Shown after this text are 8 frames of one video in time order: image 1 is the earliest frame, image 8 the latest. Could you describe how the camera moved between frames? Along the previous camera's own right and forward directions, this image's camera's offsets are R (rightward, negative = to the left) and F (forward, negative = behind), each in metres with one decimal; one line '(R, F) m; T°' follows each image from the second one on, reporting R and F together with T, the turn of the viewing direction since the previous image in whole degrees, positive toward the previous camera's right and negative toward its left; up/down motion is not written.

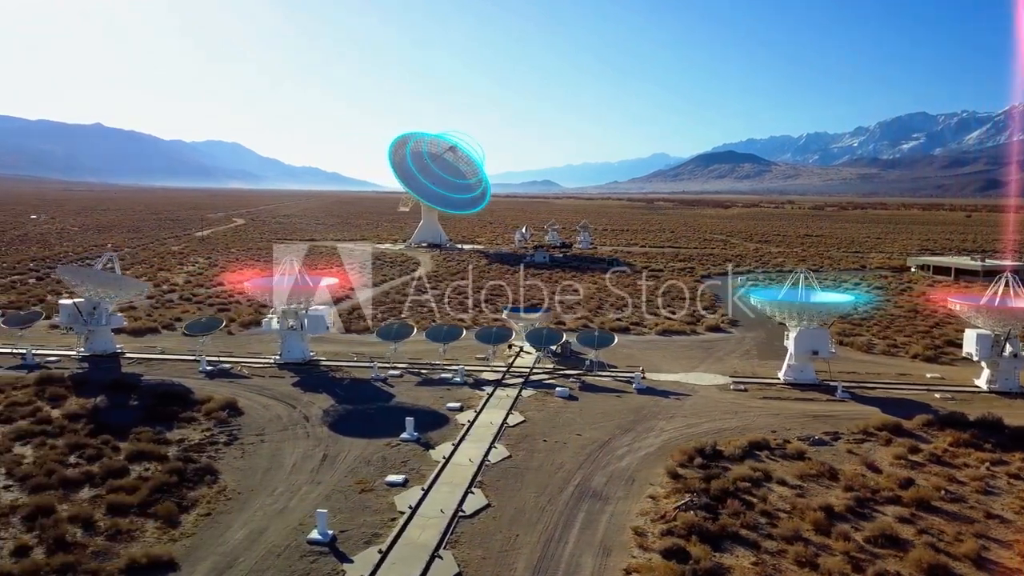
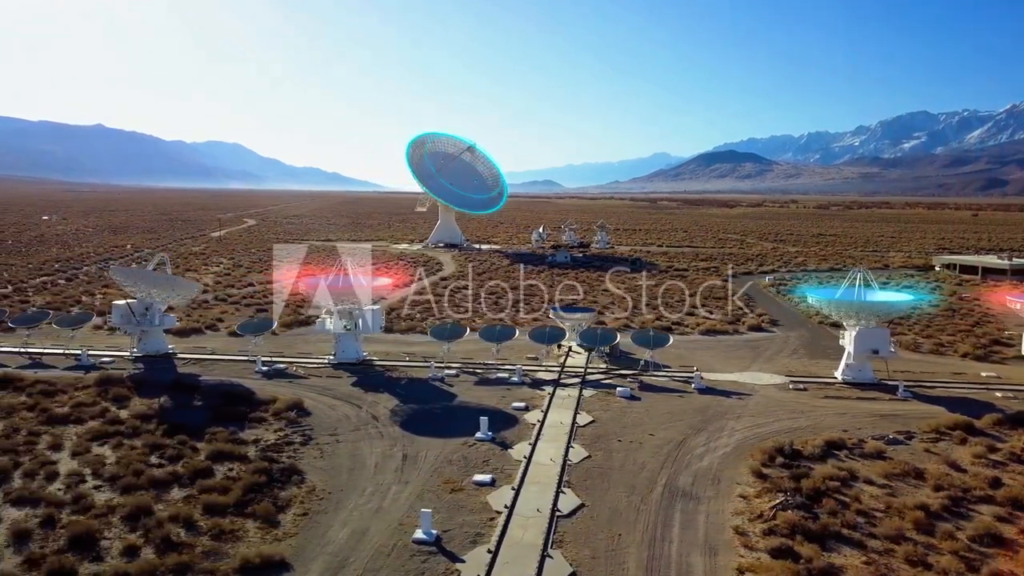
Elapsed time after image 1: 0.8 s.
(-2.0, 0.0) m; 0°
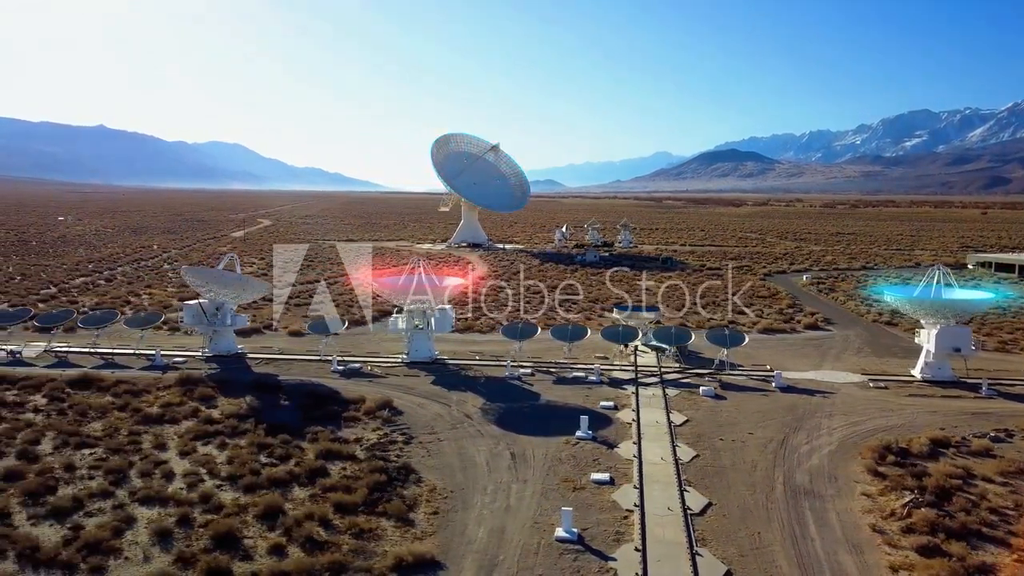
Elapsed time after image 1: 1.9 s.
(-2.7, 0.0) m; 0°
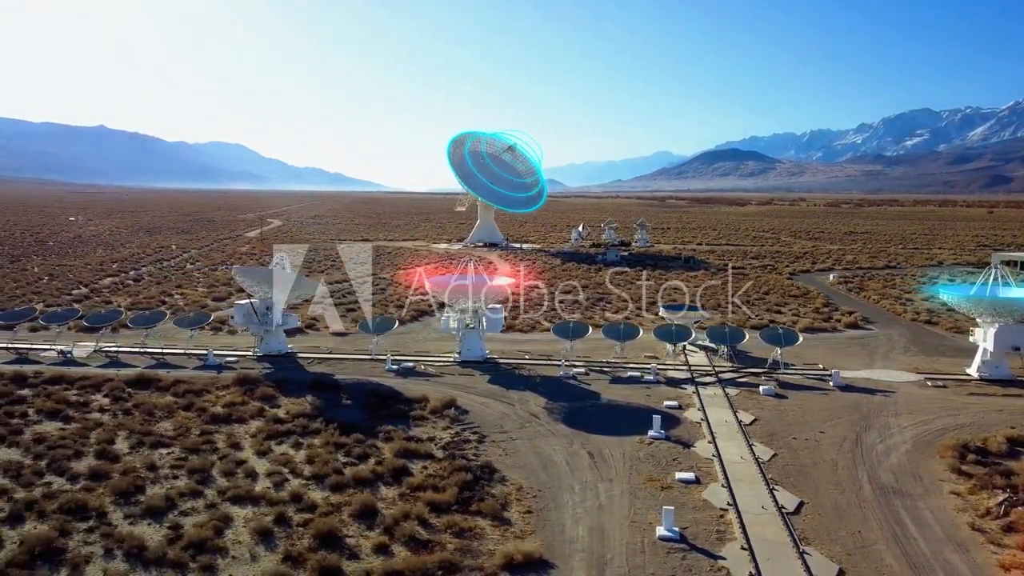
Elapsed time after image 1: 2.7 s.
(-2.0, 0.0) m; 0°
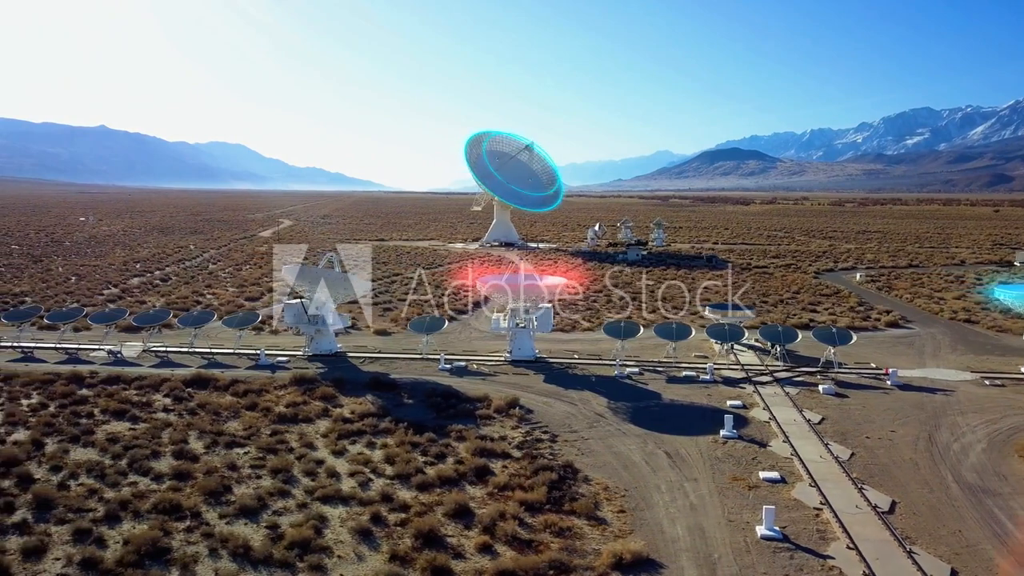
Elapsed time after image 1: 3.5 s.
(-2.0, 0.0) m; 0°
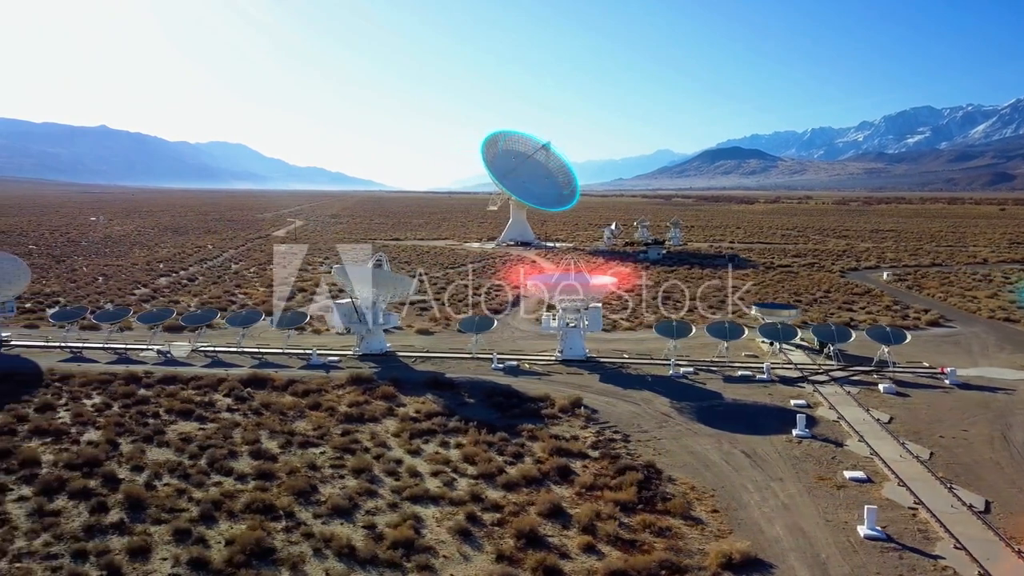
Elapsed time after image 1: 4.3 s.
(-2.0, 0.0) m; 0°
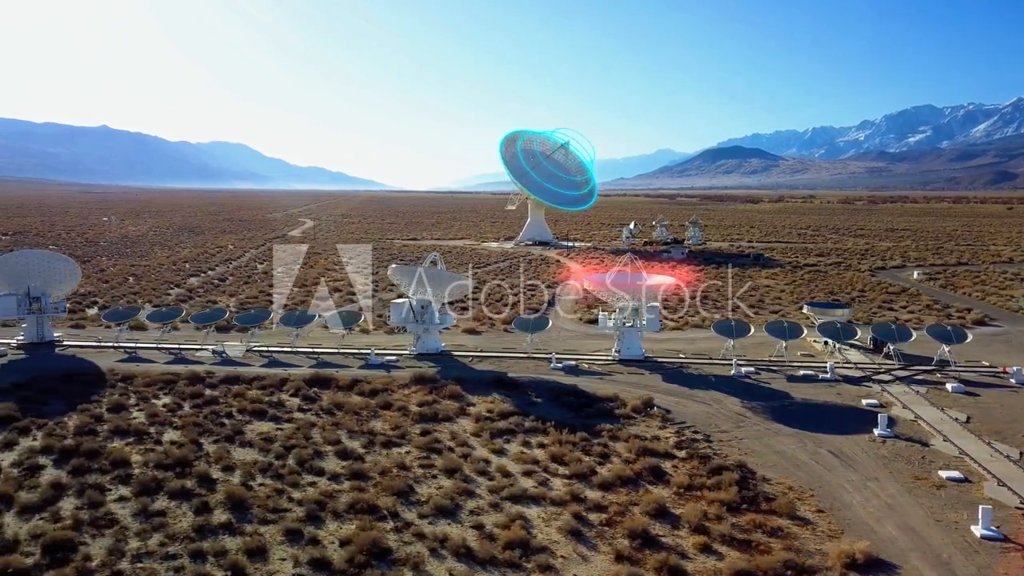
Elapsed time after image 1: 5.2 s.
(-2.2, +0.1) m; 0°
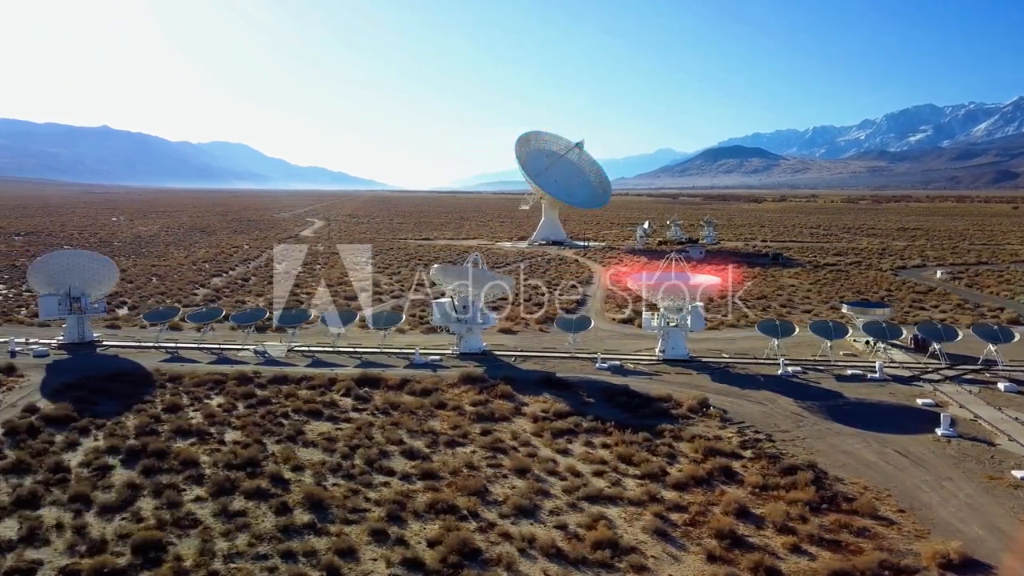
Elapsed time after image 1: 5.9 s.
(-1.7, 0.0) m; 0°
